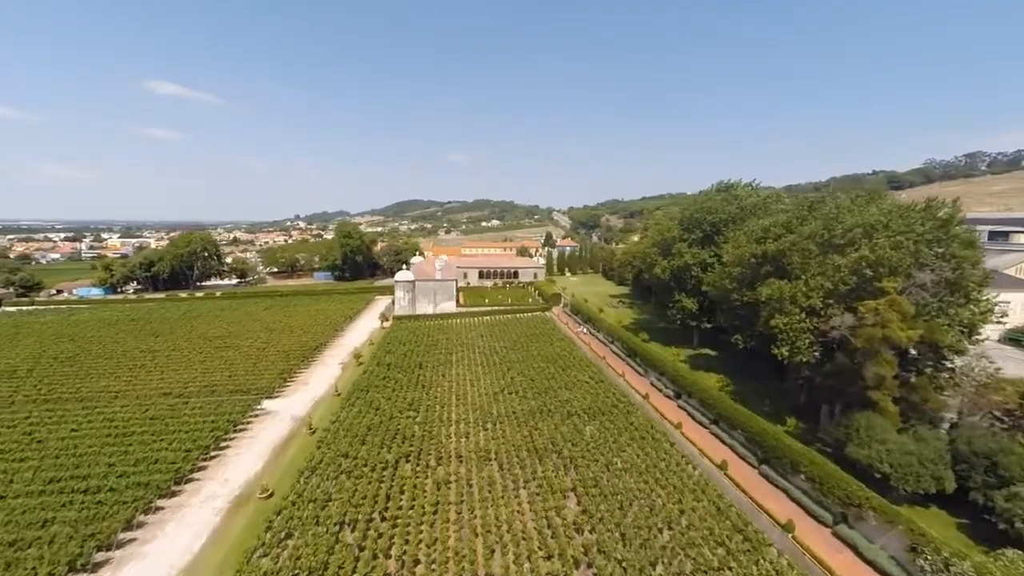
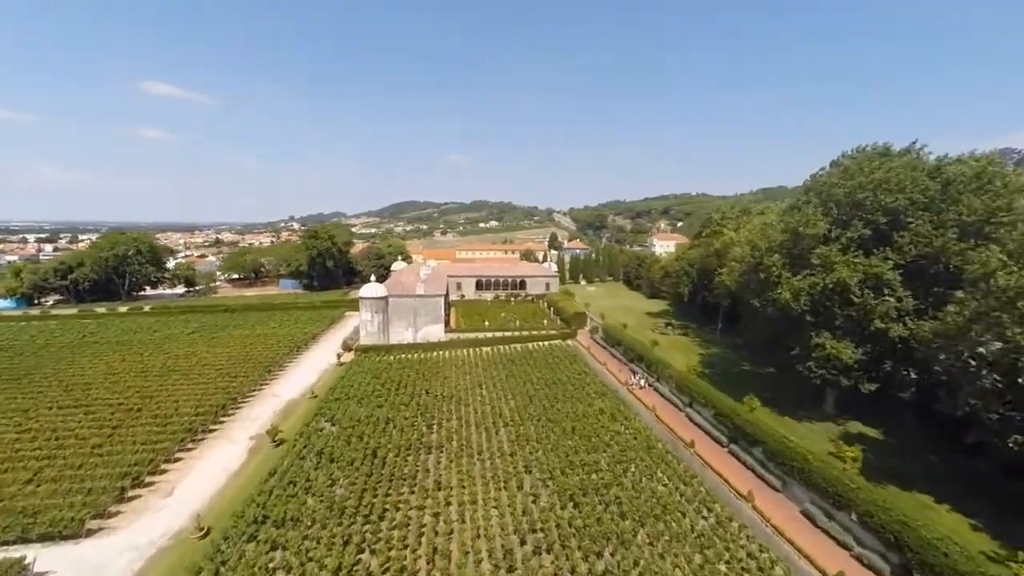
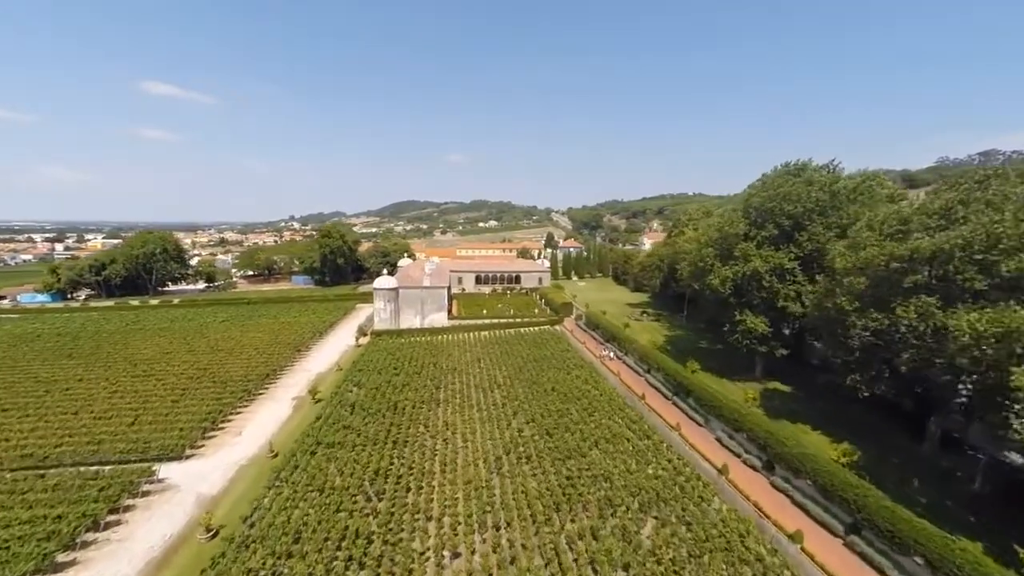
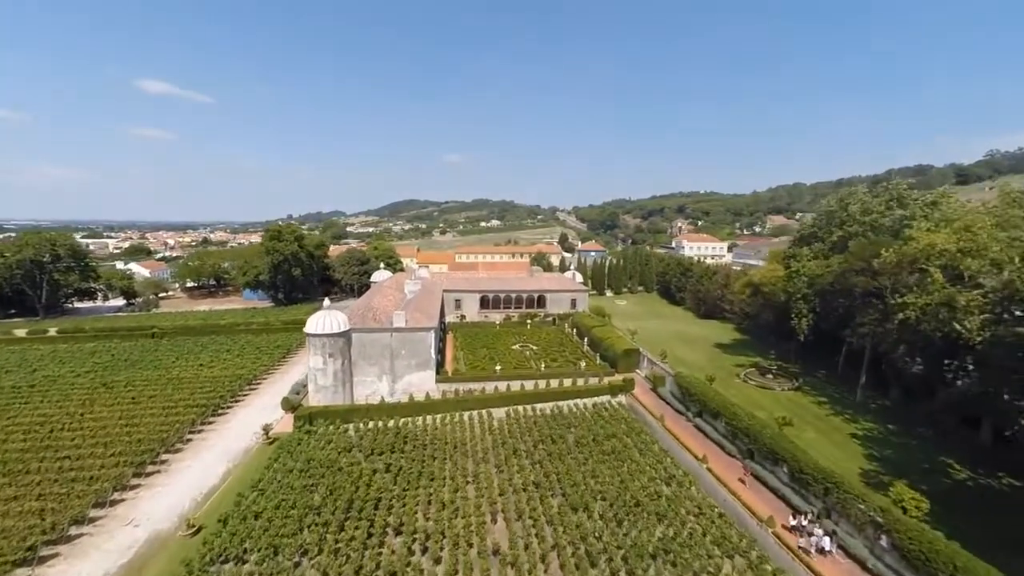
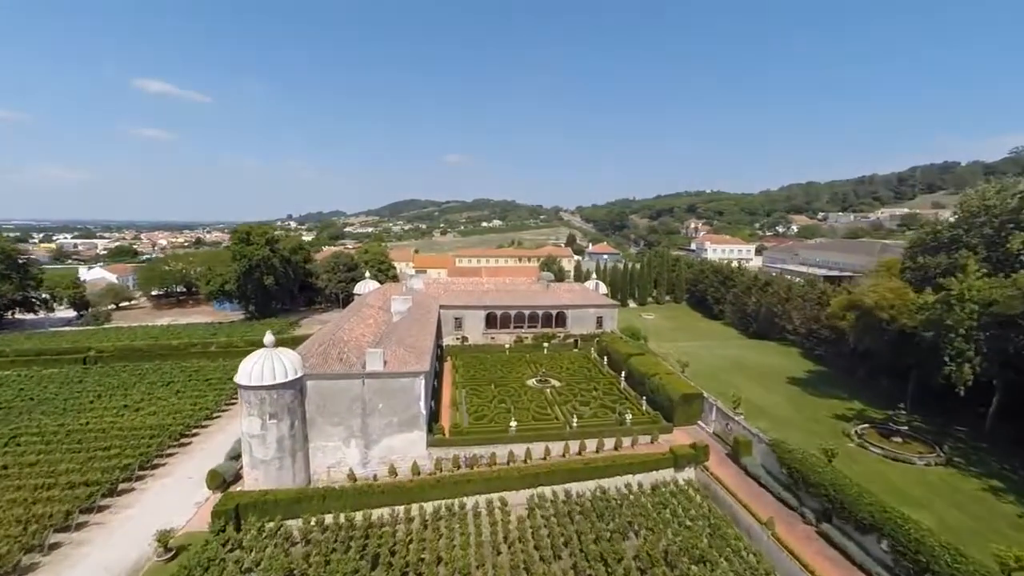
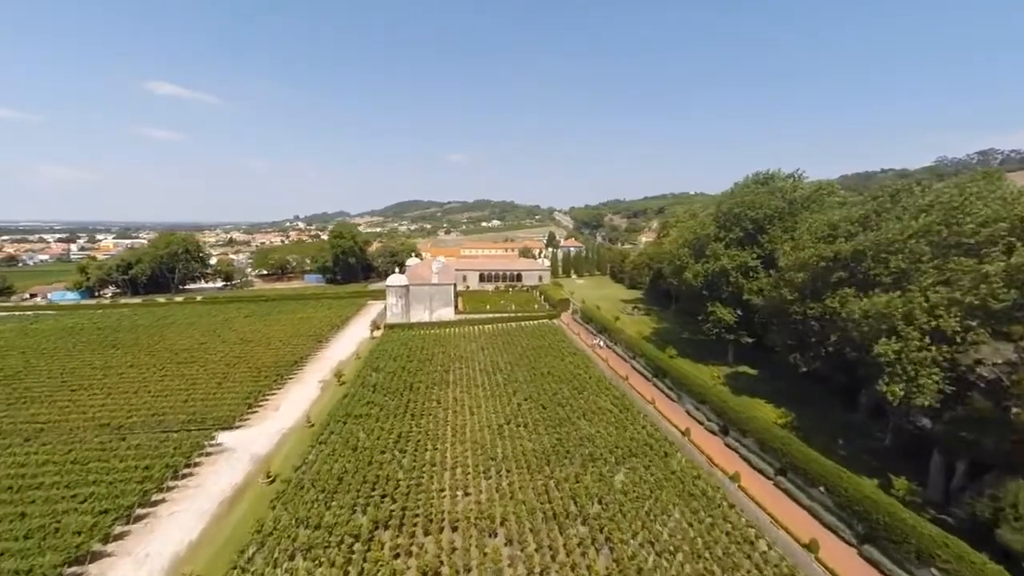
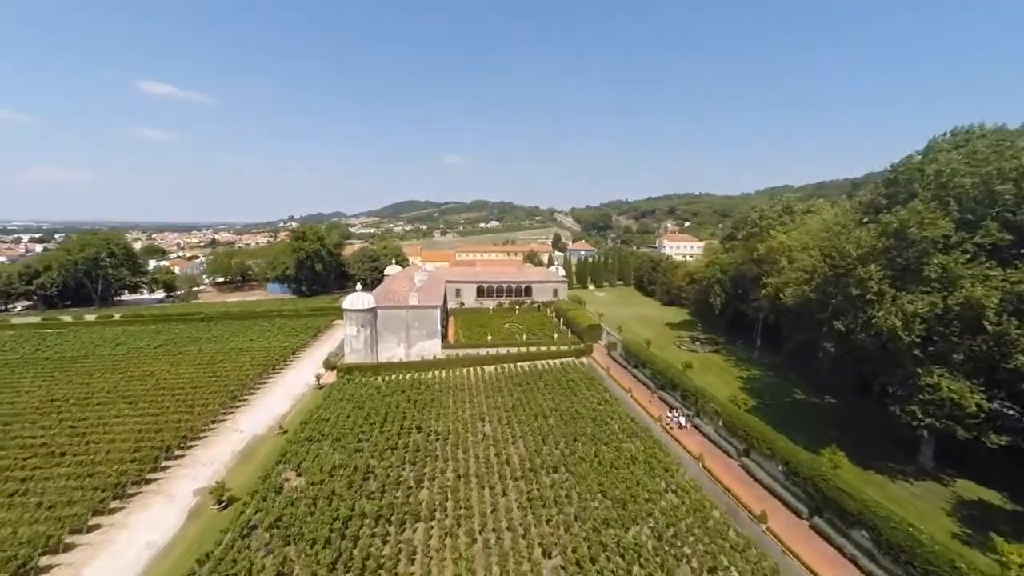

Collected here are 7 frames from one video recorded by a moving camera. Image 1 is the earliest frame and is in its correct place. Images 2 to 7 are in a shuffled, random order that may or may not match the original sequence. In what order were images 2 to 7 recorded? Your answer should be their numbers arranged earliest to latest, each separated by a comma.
6, 3, 2, 7, 4, 5
